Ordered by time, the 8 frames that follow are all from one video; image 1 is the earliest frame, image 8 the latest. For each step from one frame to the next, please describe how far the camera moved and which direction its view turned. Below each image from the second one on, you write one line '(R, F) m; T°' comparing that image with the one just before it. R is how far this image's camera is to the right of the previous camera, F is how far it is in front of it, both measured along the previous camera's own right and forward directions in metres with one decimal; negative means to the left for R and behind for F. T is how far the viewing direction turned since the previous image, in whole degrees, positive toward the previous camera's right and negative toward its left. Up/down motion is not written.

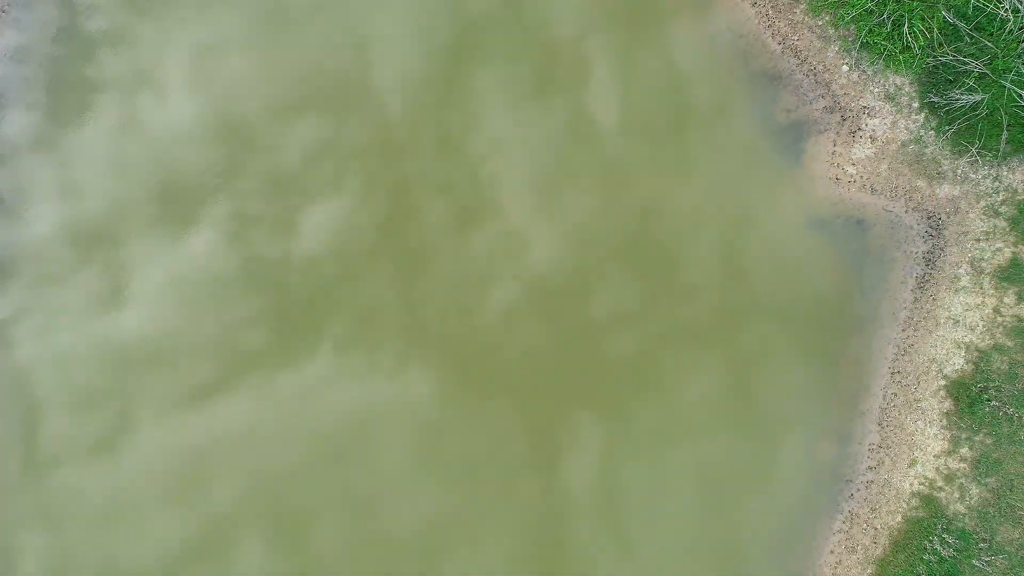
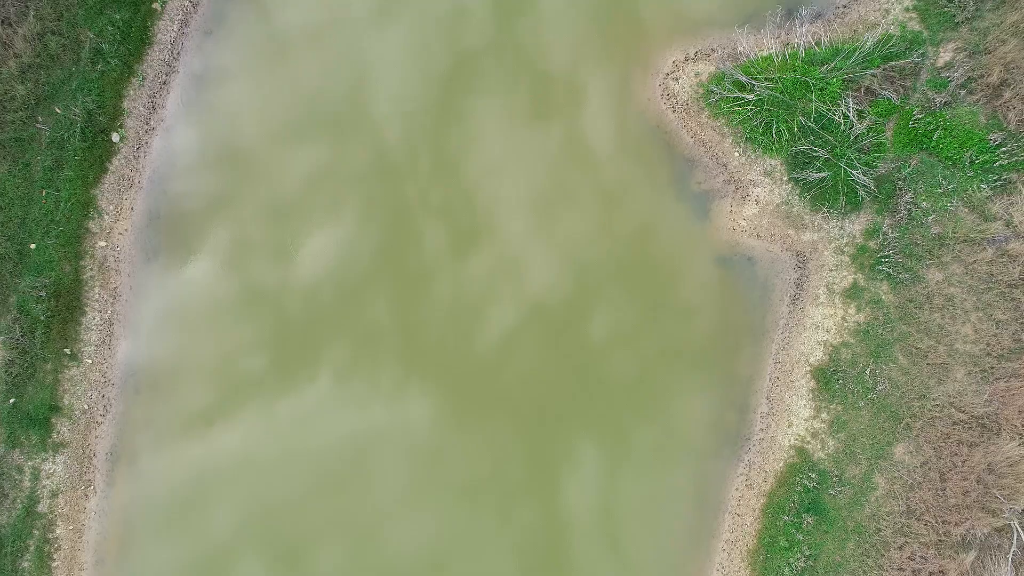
(0.0, -4.7) m; 0°
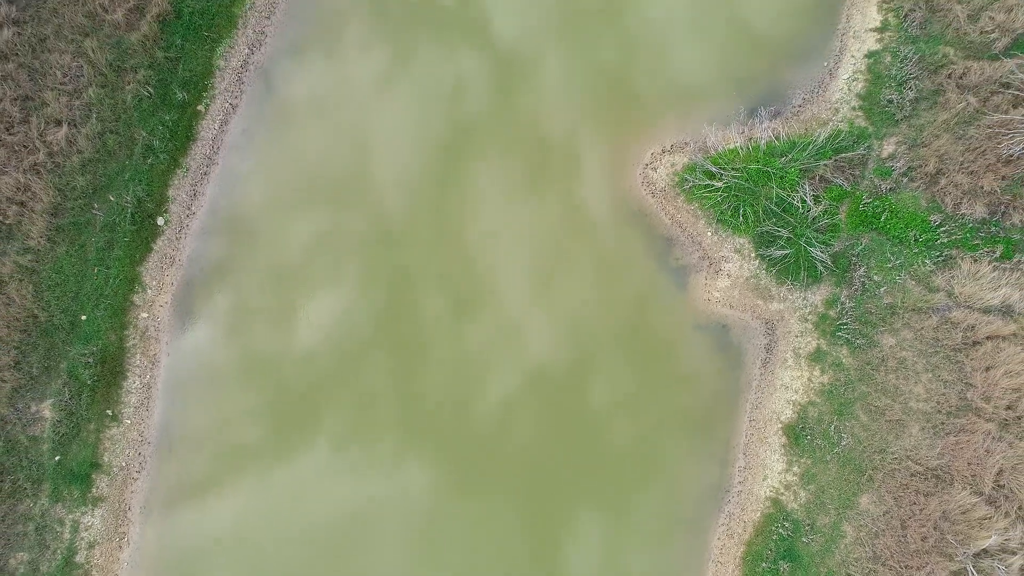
(0.0, -1.8) m; 0°
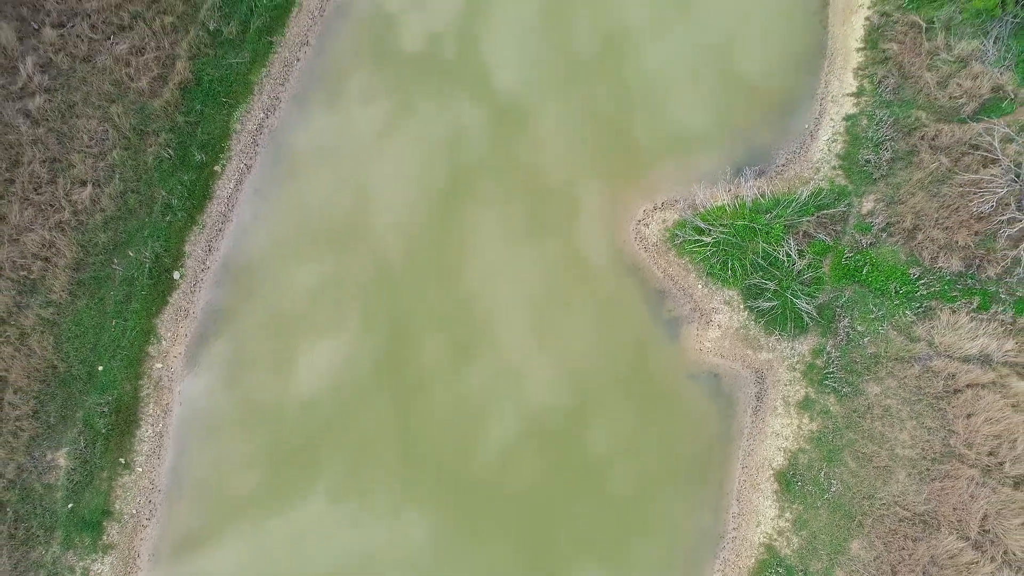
(0.0, -0.8) m; 0°
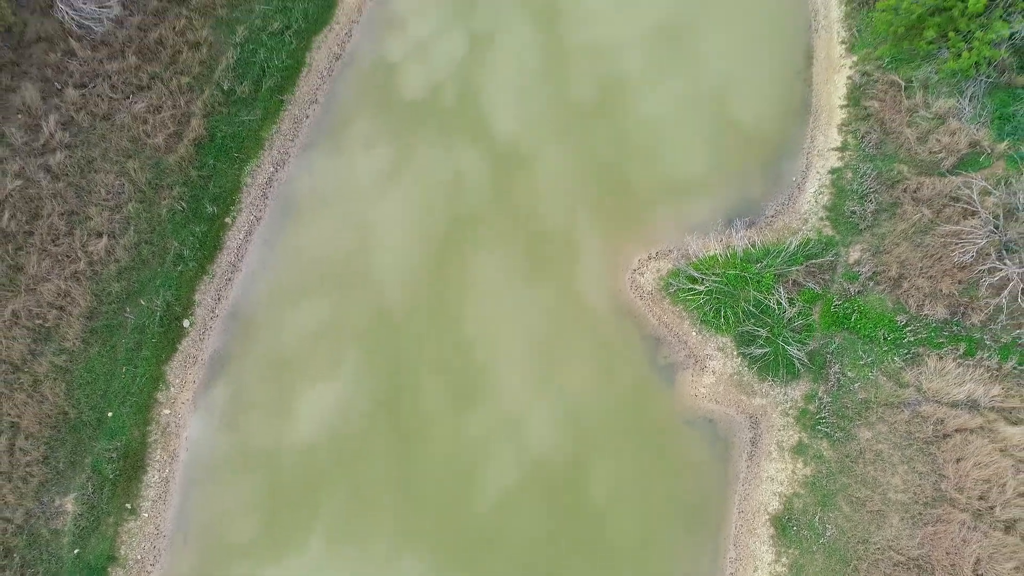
(0.0, -0.6) m; 0°
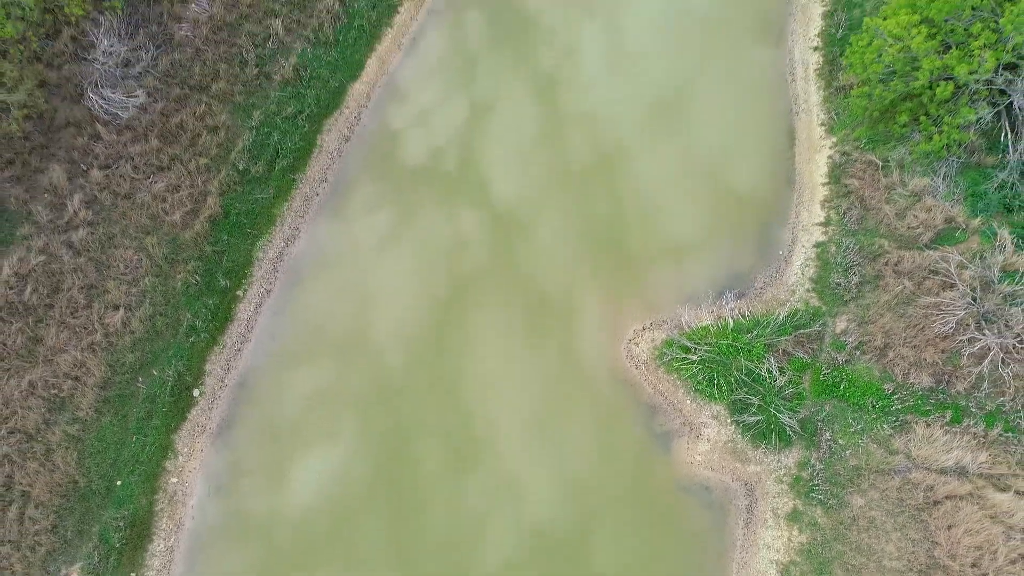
(0.0, -0.8) m; 0°
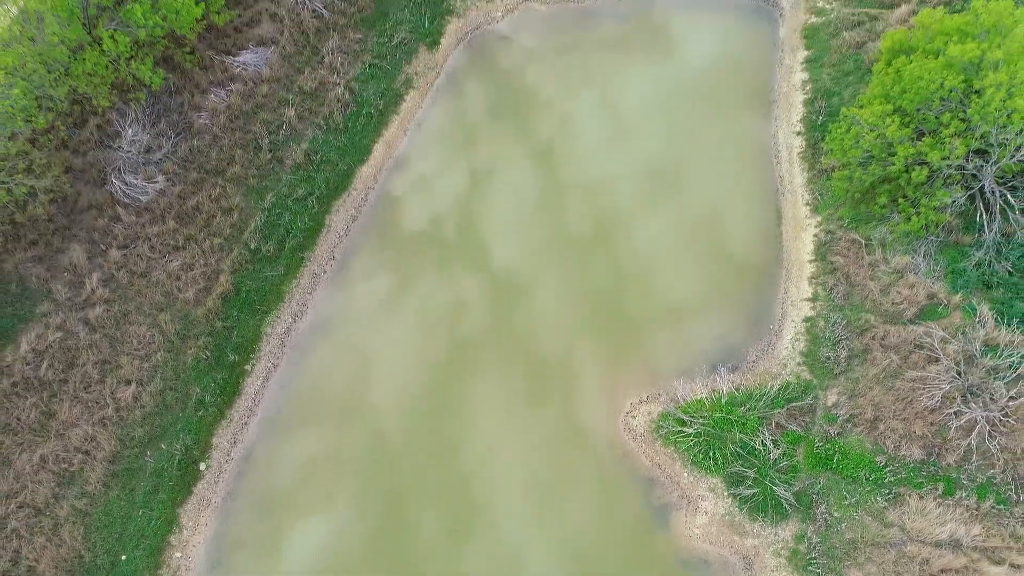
(0.0, -0.7) m; 0°
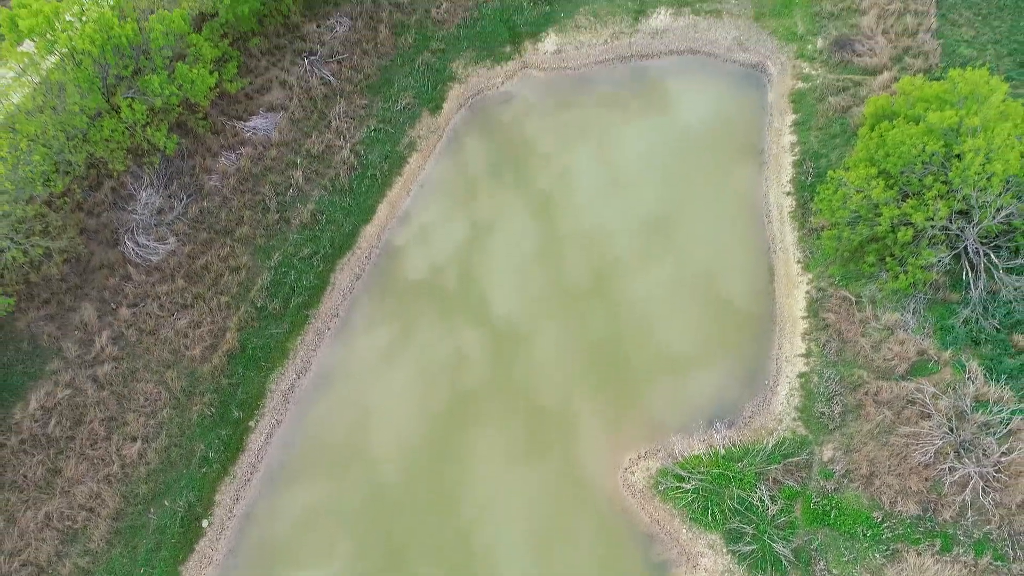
(0.0, -0.5) m; 0°
